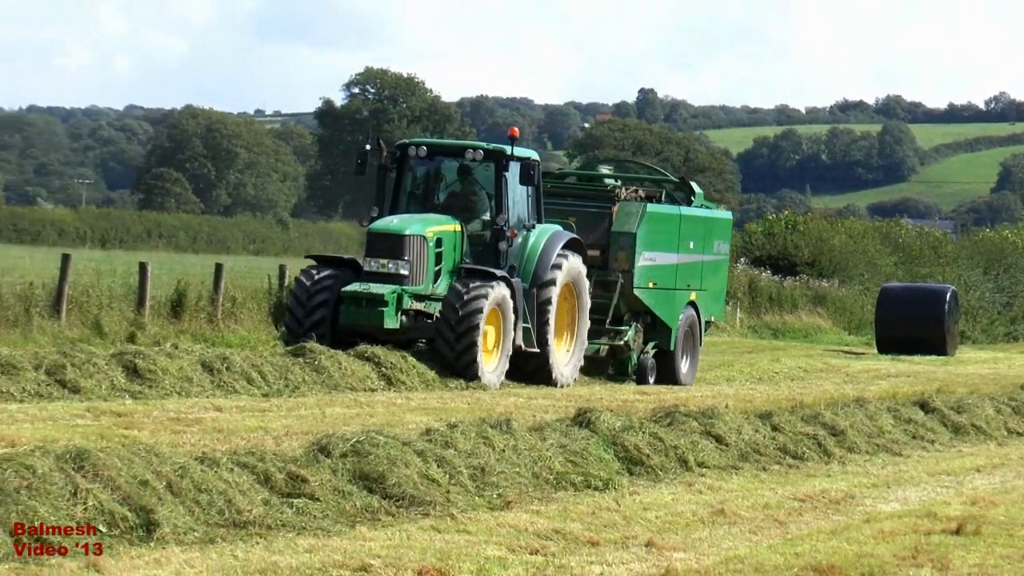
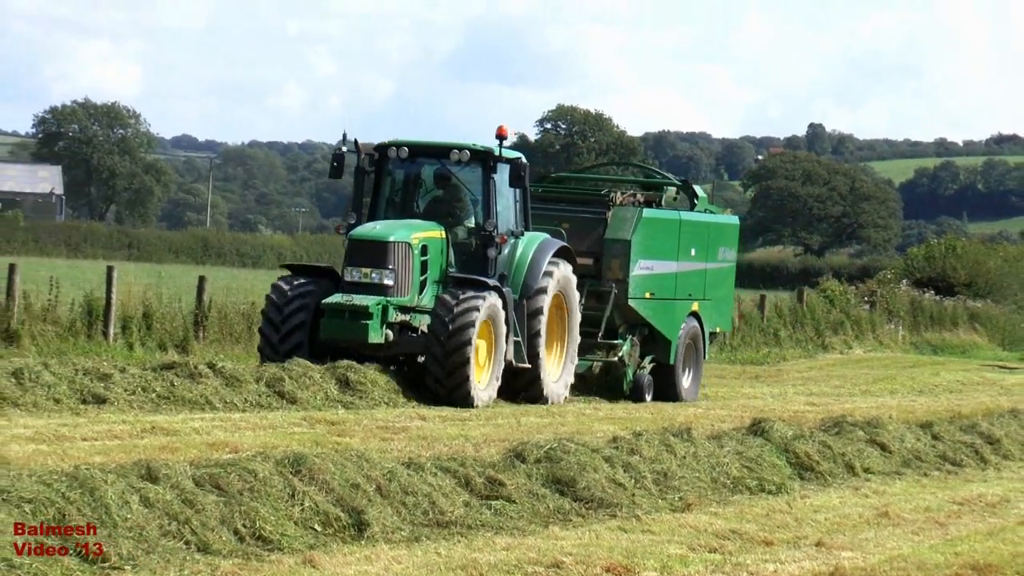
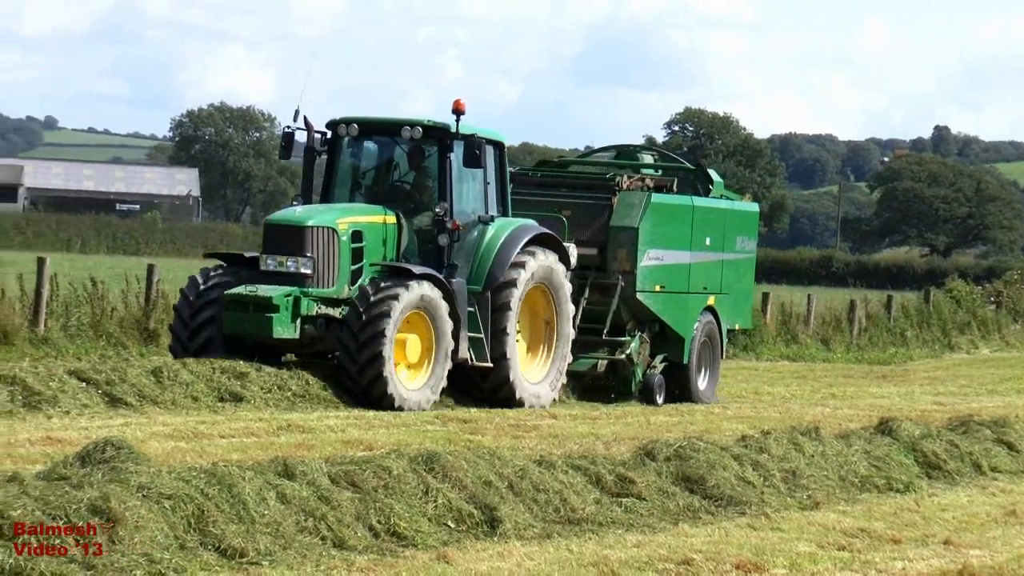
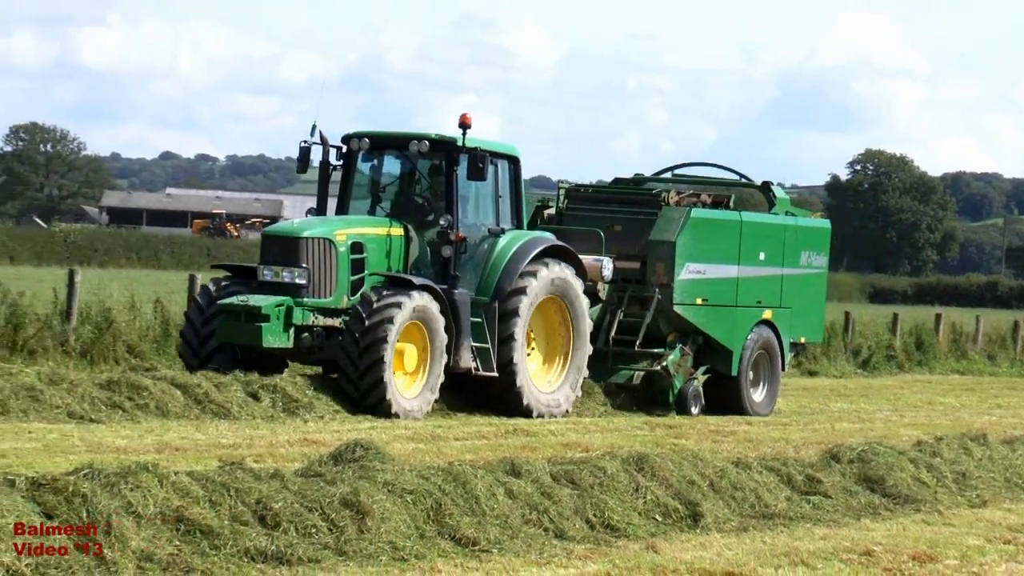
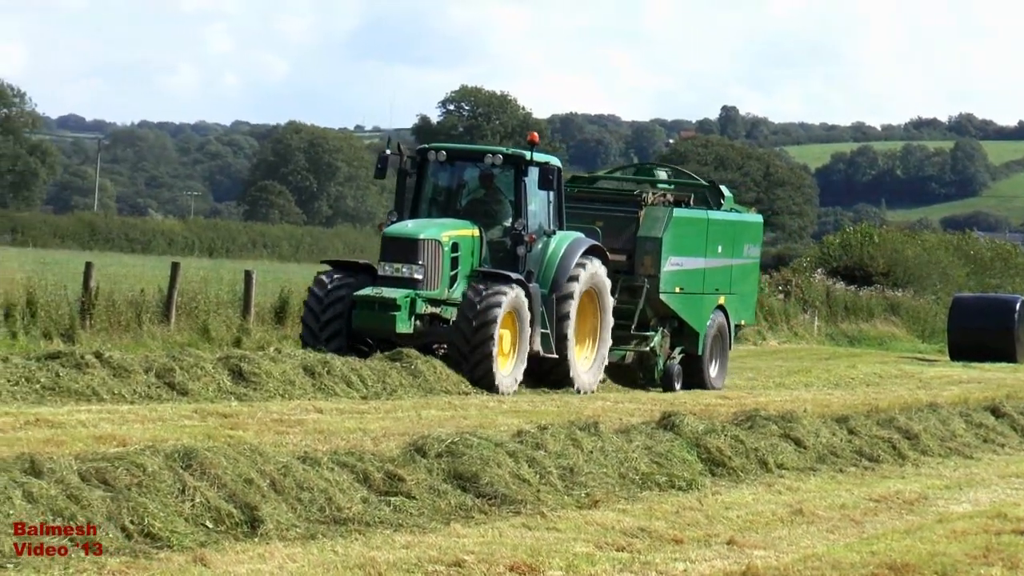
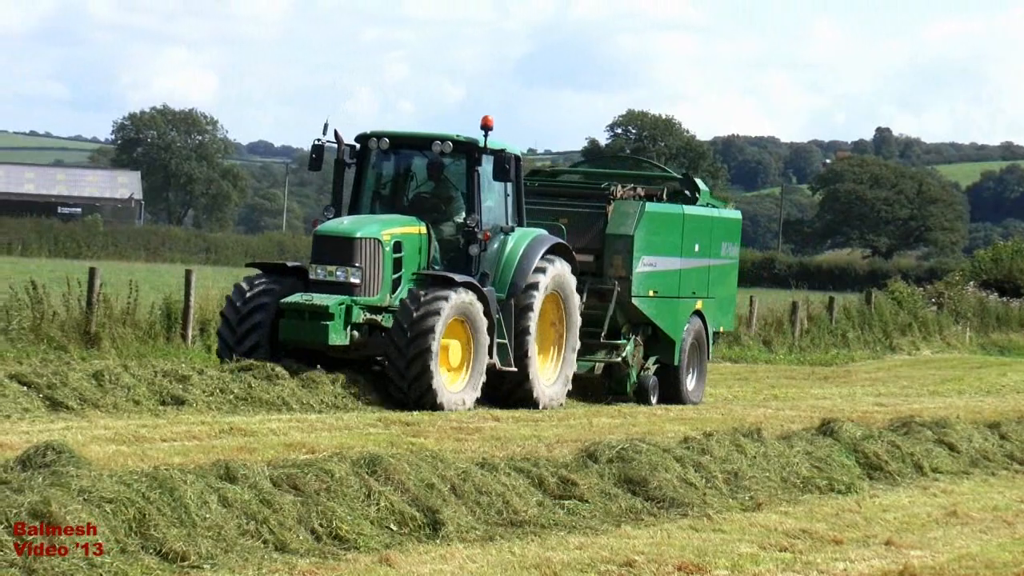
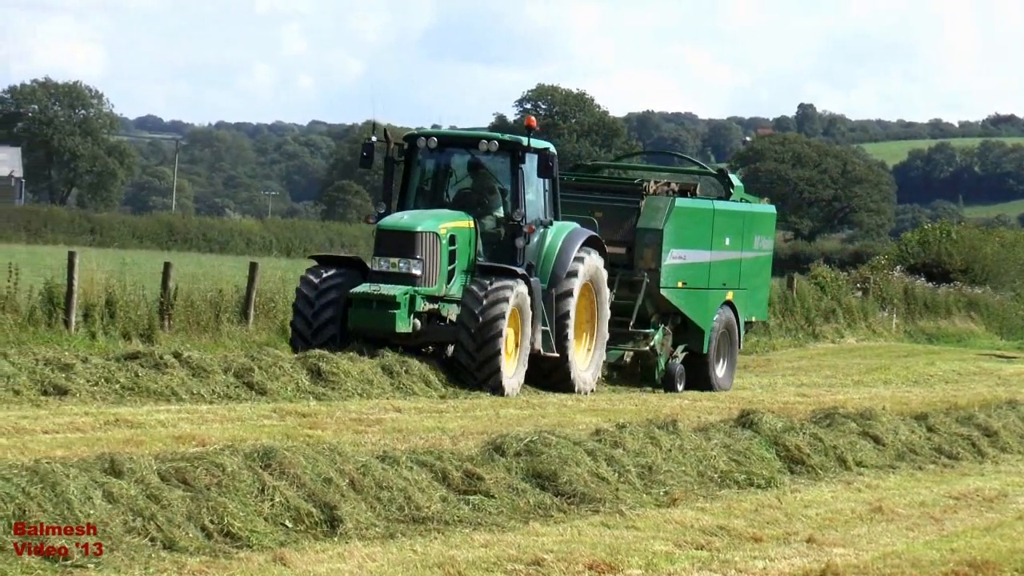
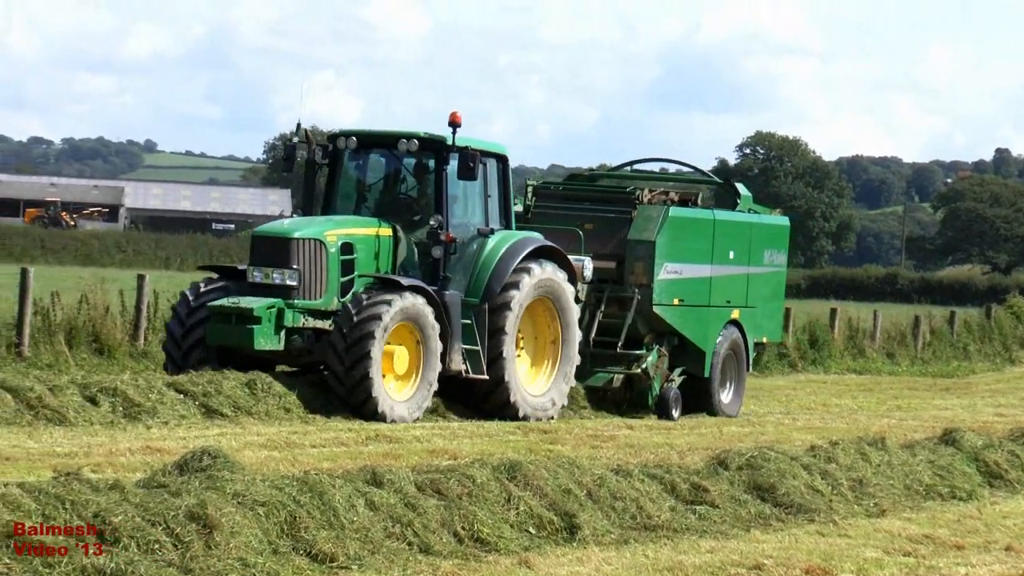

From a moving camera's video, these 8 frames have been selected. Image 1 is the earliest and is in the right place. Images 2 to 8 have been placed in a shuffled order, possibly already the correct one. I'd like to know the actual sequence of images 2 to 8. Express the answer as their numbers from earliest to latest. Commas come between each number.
5, 7, 2, 6, 3, 8, 4
